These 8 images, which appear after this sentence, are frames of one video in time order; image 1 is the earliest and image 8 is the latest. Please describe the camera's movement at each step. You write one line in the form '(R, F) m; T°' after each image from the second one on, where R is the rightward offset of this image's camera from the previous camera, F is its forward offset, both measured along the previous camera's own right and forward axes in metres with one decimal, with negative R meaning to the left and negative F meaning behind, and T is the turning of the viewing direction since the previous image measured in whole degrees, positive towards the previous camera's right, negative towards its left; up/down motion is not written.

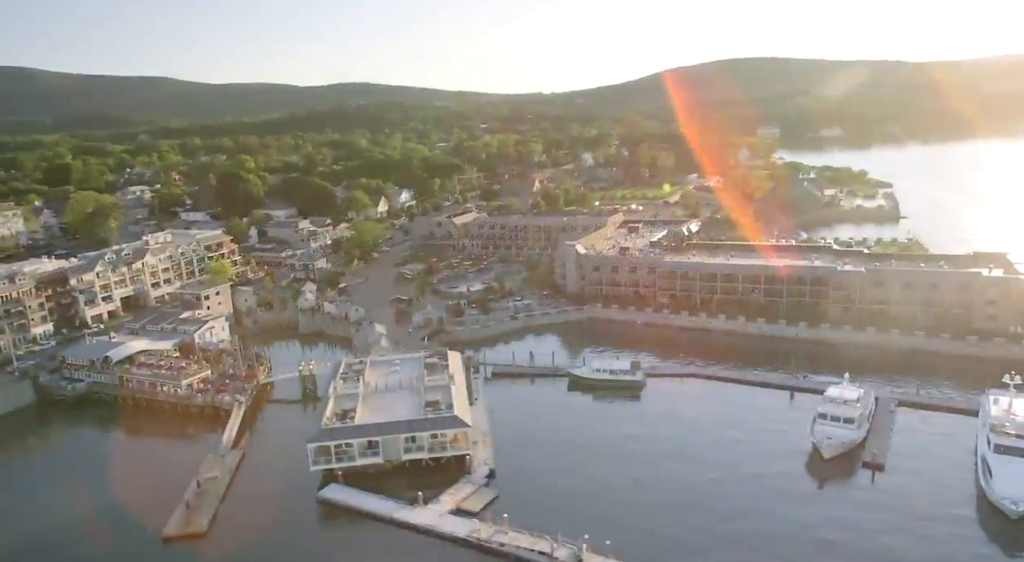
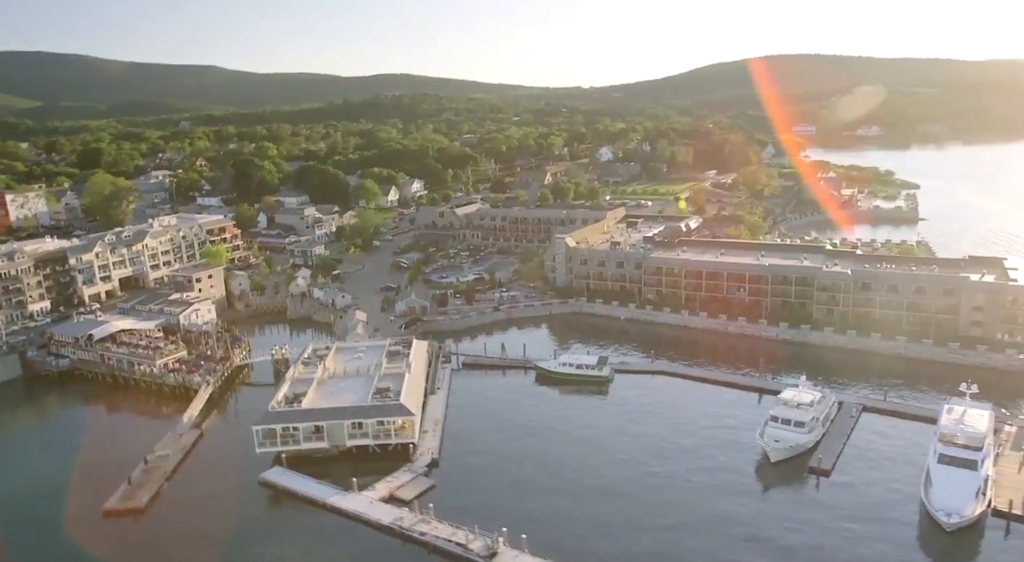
(+3.9, +0.2) m; -3°
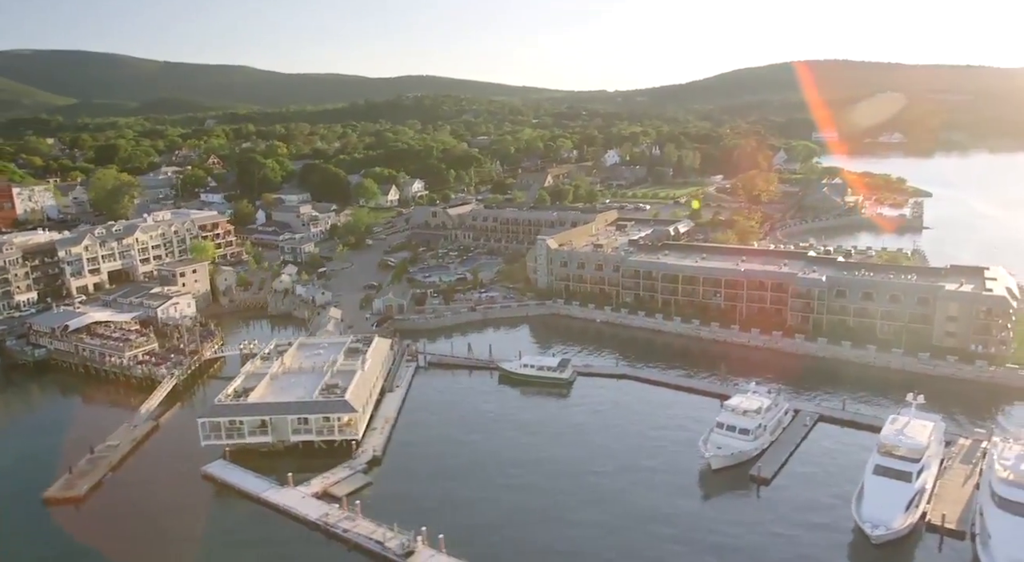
(+3.5, +0.2) m; -2°
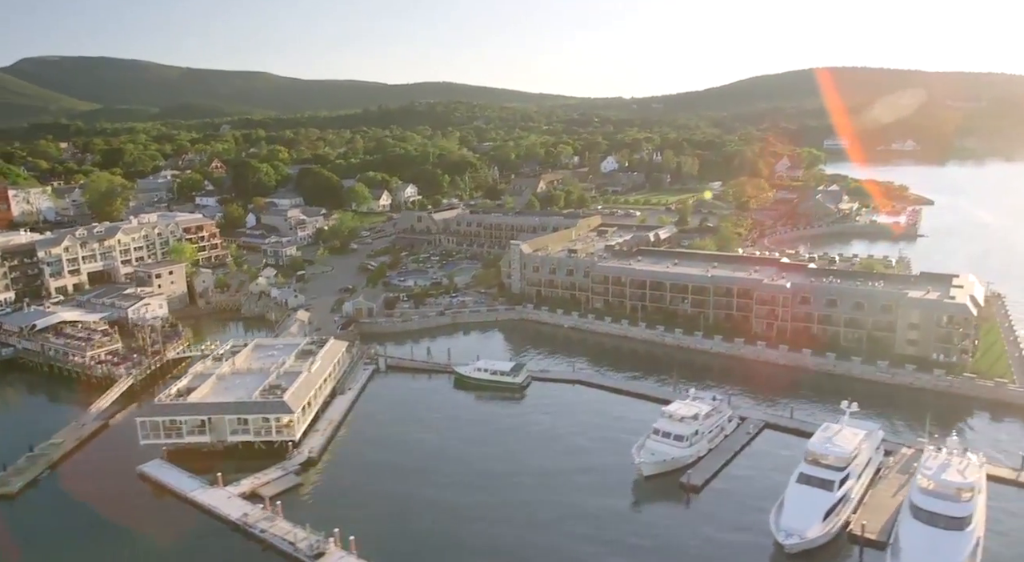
(+3.6, +0.2) m; -1°
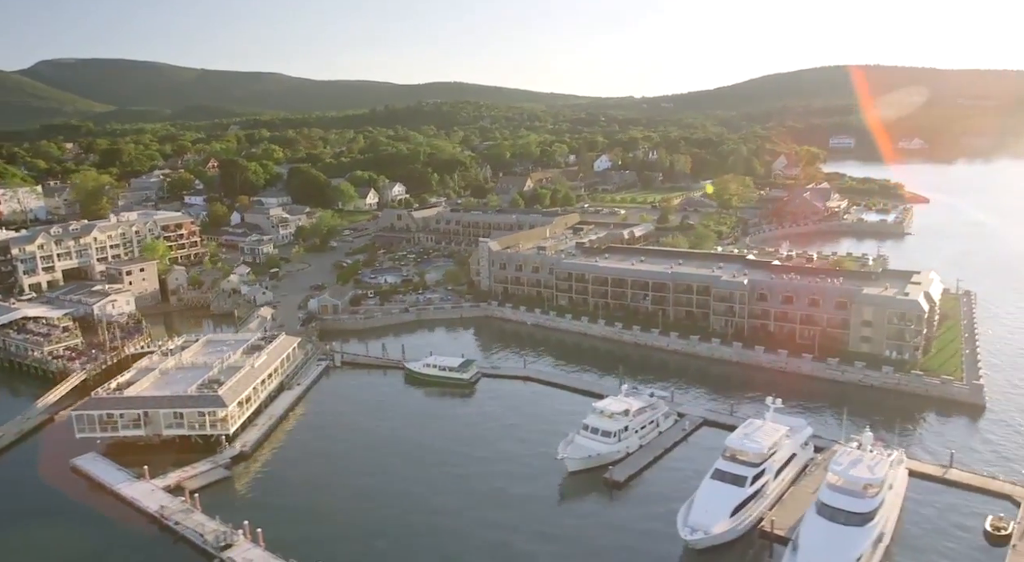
(+3.6, +0.1) m; -1°
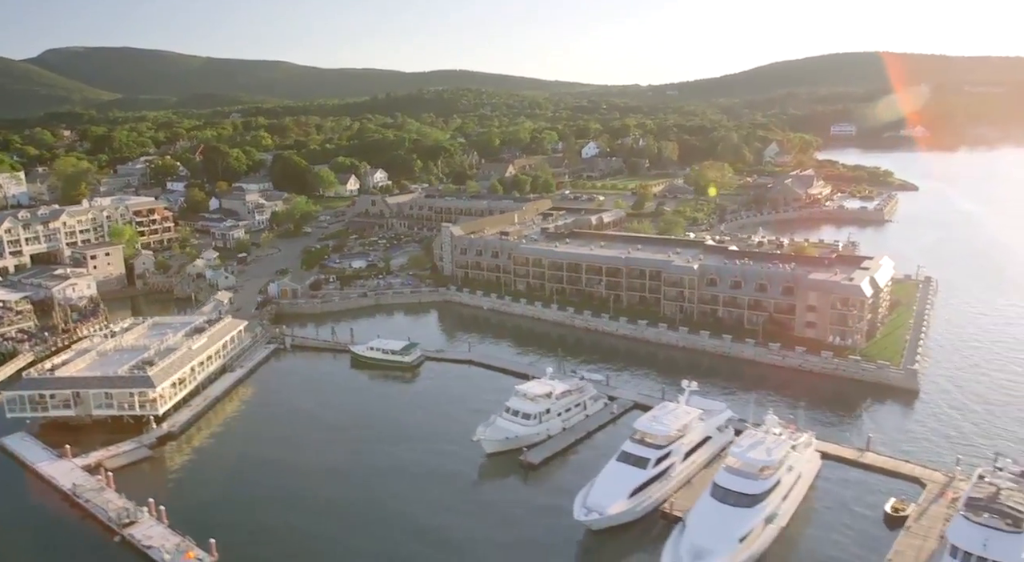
(+3.6, +0.1) m; -1°
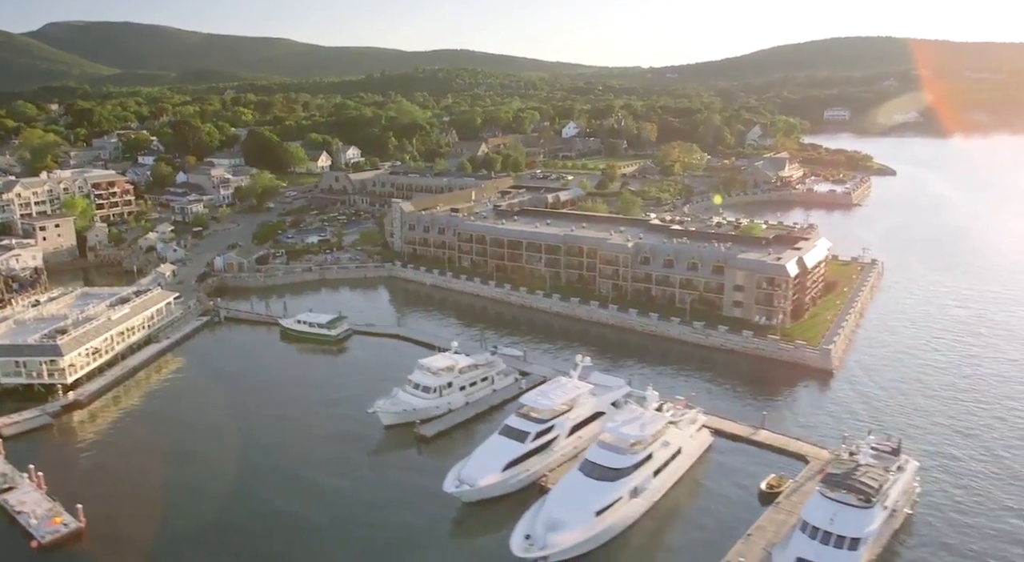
(+4.1, +0.2) m; 0°
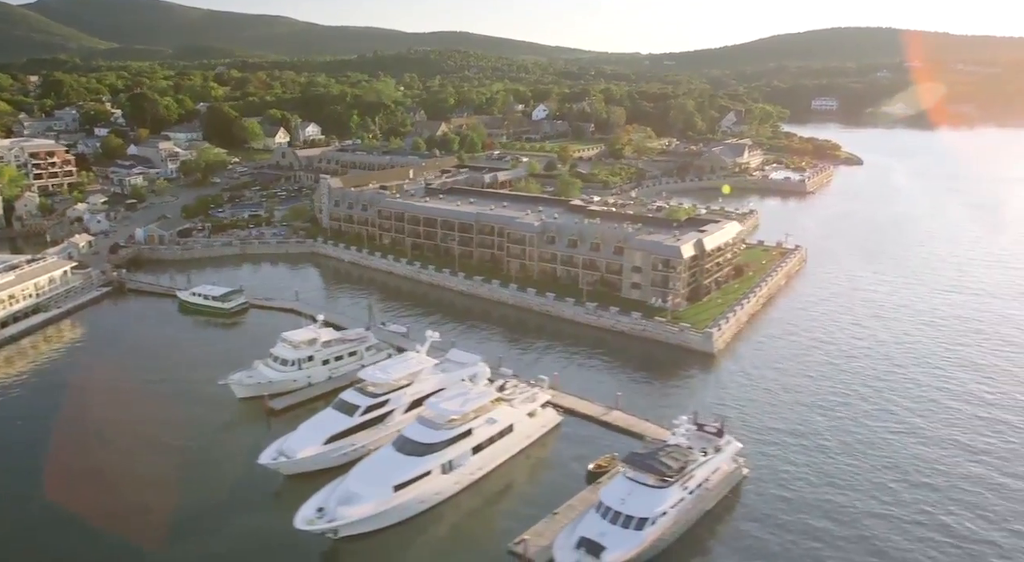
(+5.6, +0.5) m; 0°
